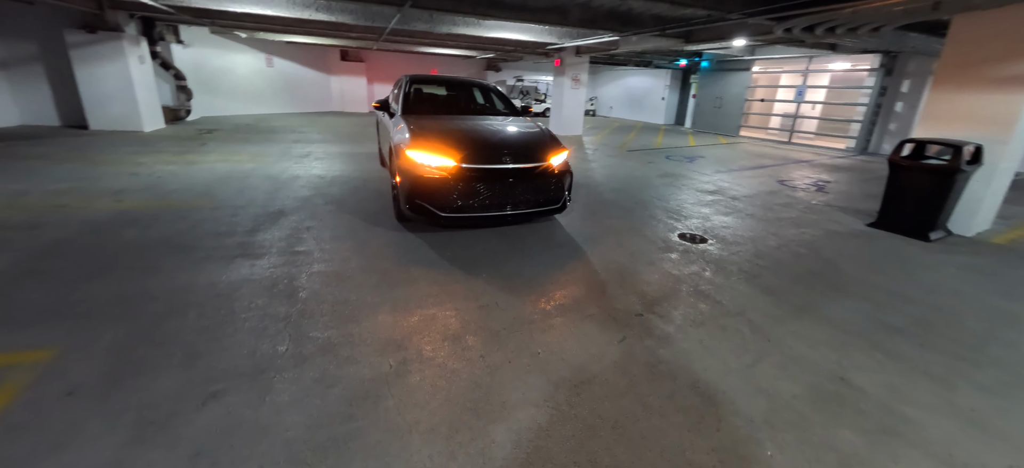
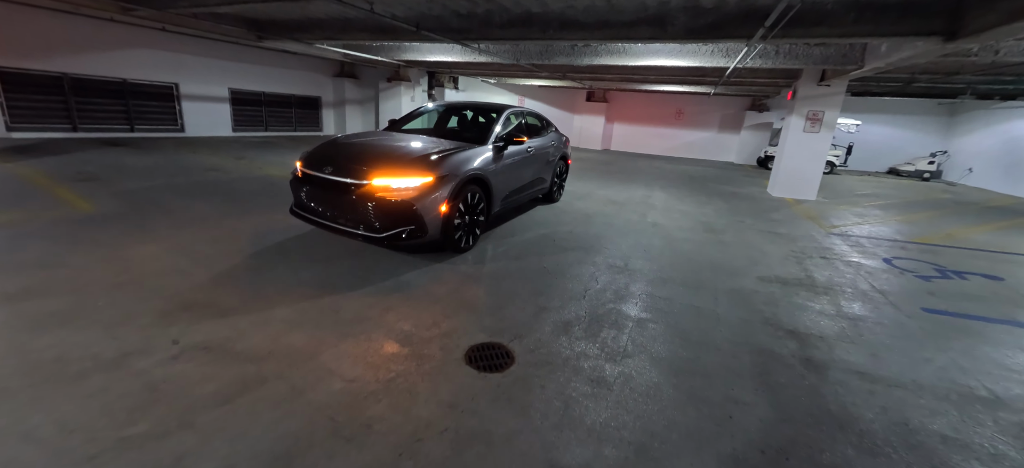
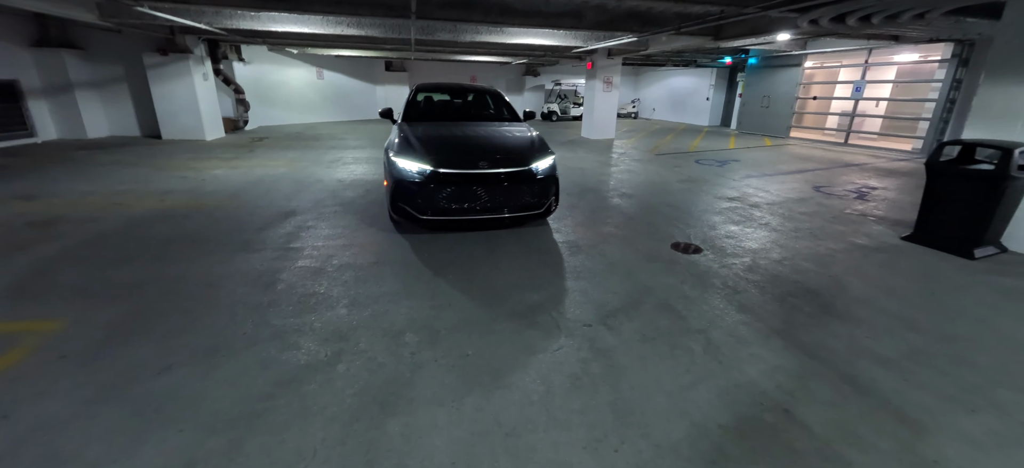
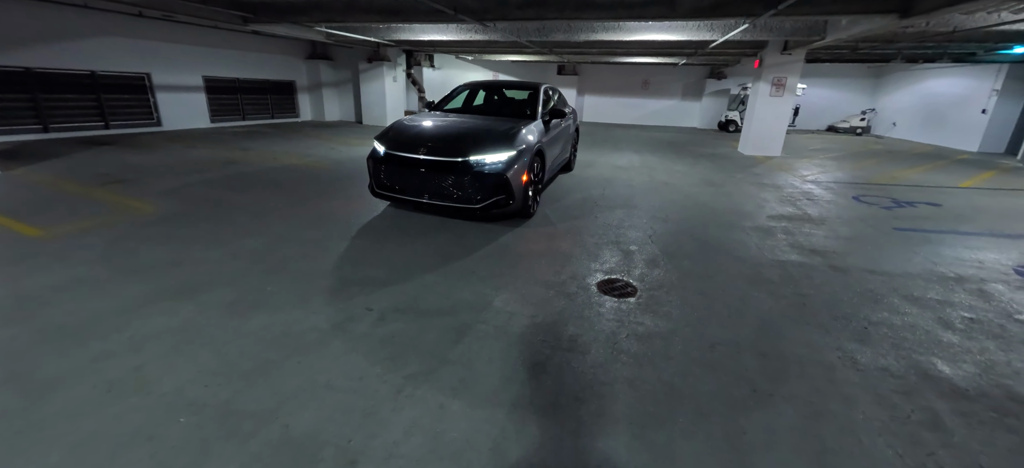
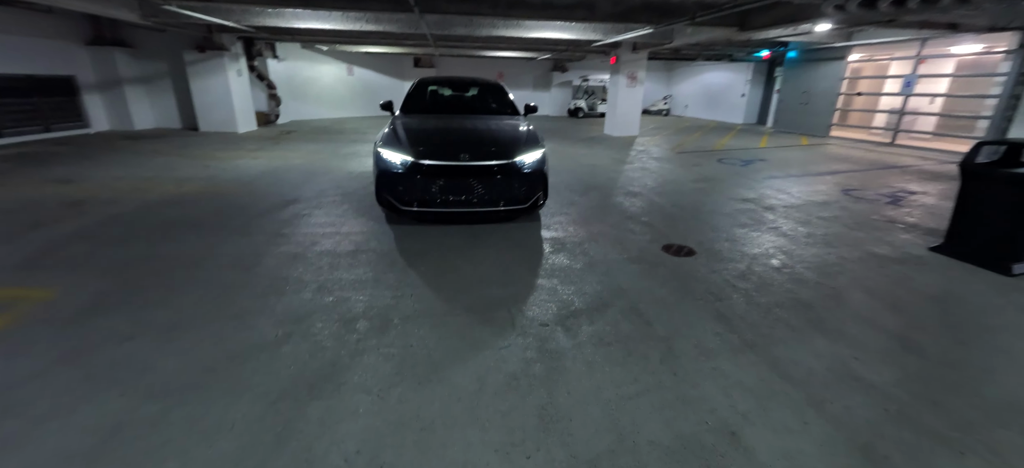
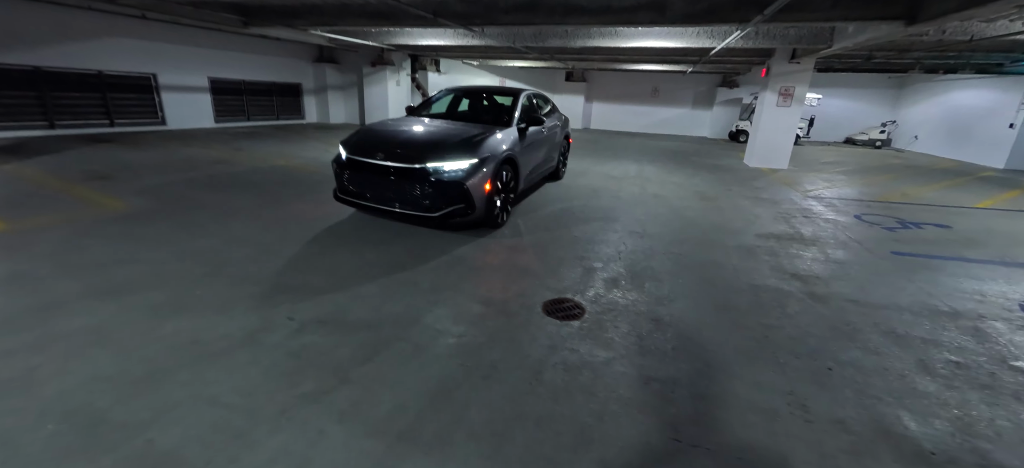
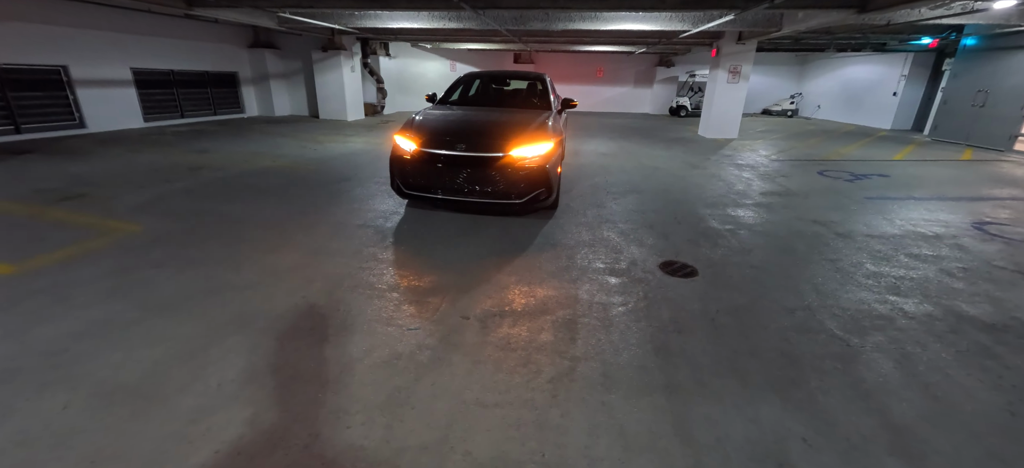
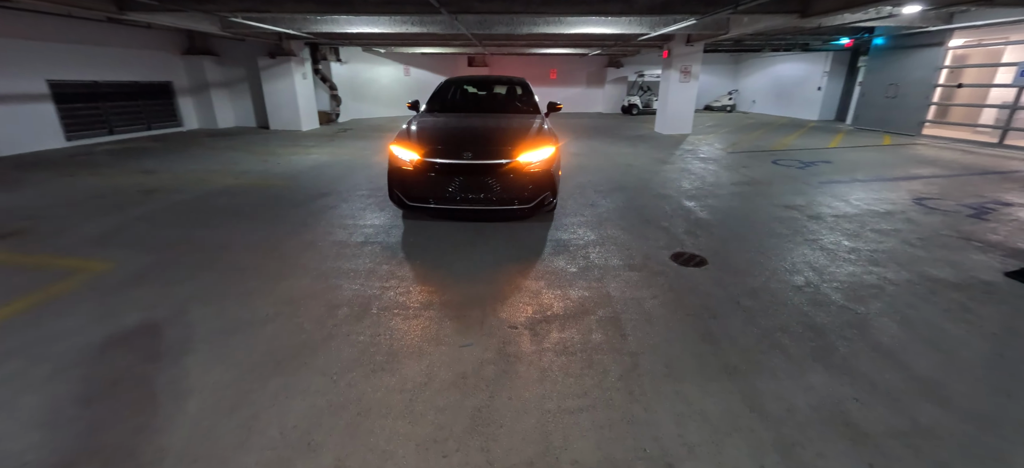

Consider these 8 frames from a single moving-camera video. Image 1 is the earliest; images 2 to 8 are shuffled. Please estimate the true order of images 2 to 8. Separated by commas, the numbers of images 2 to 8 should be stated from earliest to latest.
3, 5, 8, 7, 4, 6, 2
